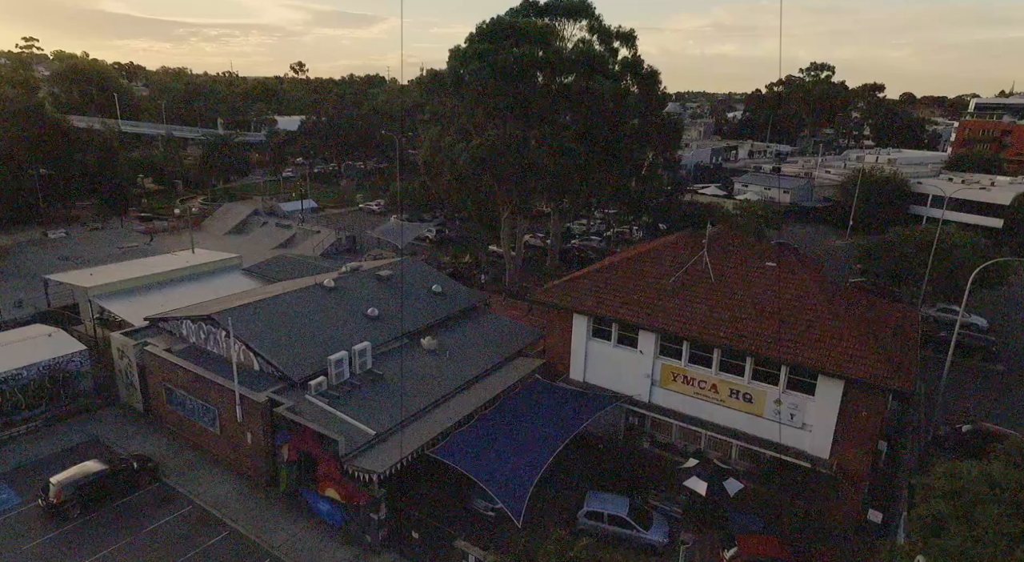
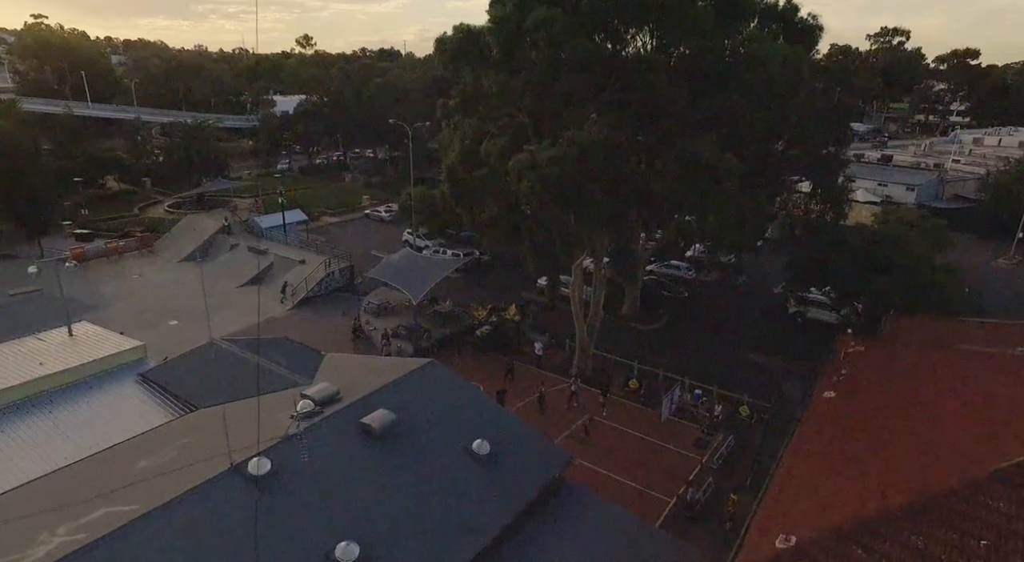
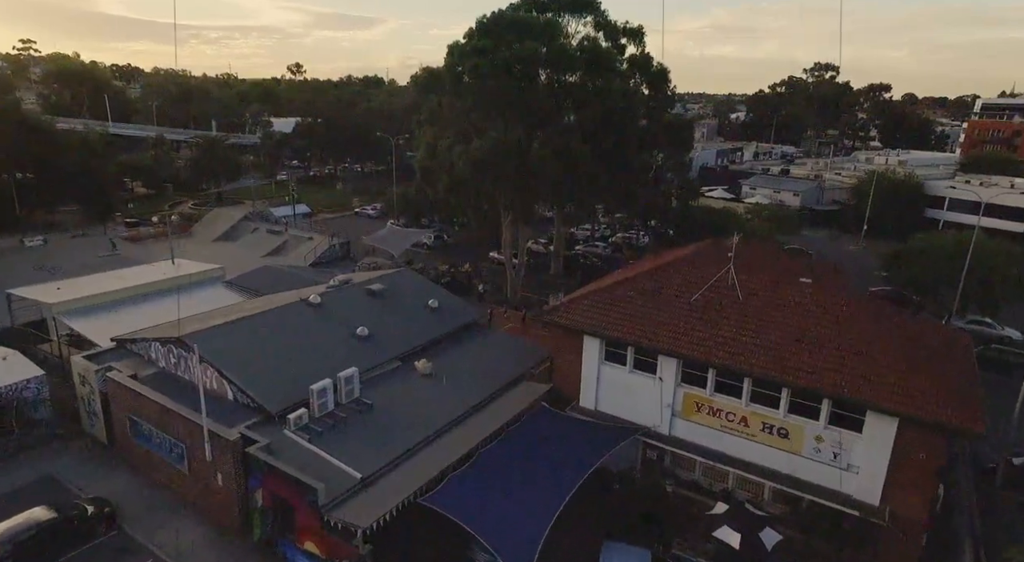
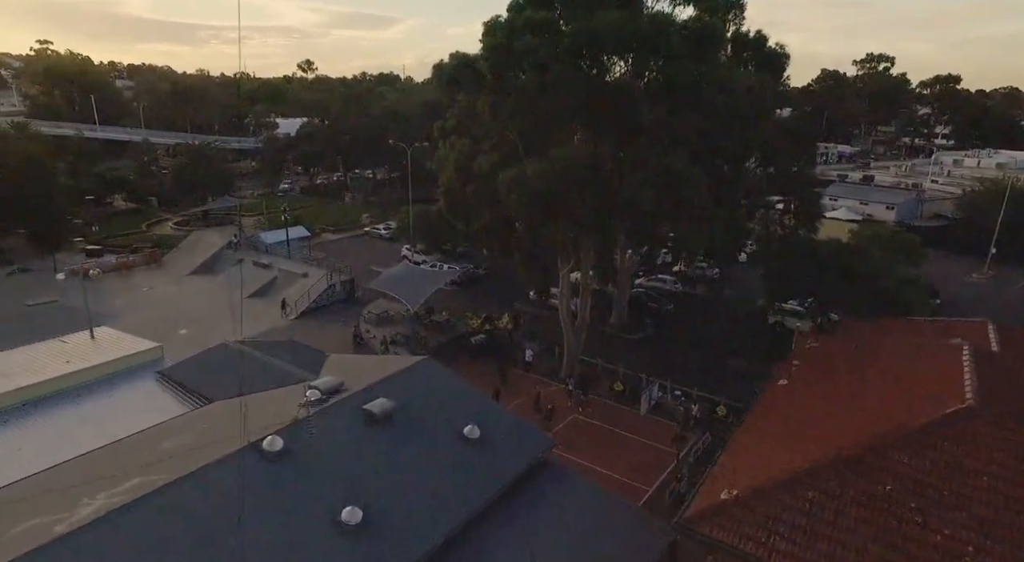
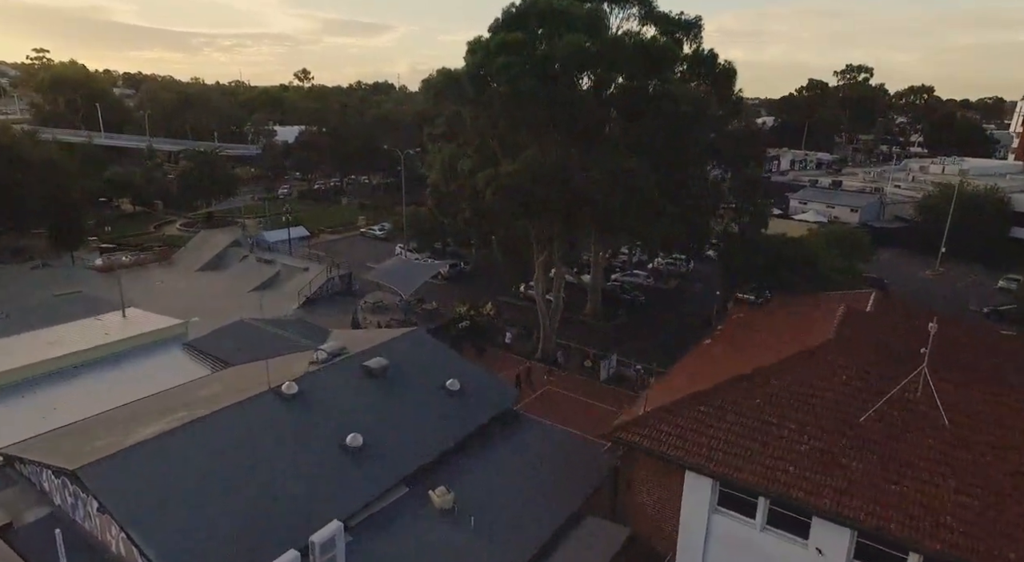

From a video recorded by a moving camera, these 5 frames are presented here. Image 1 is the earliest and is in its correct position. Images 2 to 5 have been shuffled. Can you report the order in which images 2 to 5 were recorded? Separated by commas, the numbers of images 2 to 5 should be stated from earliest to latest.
3, 5, 4, 2
